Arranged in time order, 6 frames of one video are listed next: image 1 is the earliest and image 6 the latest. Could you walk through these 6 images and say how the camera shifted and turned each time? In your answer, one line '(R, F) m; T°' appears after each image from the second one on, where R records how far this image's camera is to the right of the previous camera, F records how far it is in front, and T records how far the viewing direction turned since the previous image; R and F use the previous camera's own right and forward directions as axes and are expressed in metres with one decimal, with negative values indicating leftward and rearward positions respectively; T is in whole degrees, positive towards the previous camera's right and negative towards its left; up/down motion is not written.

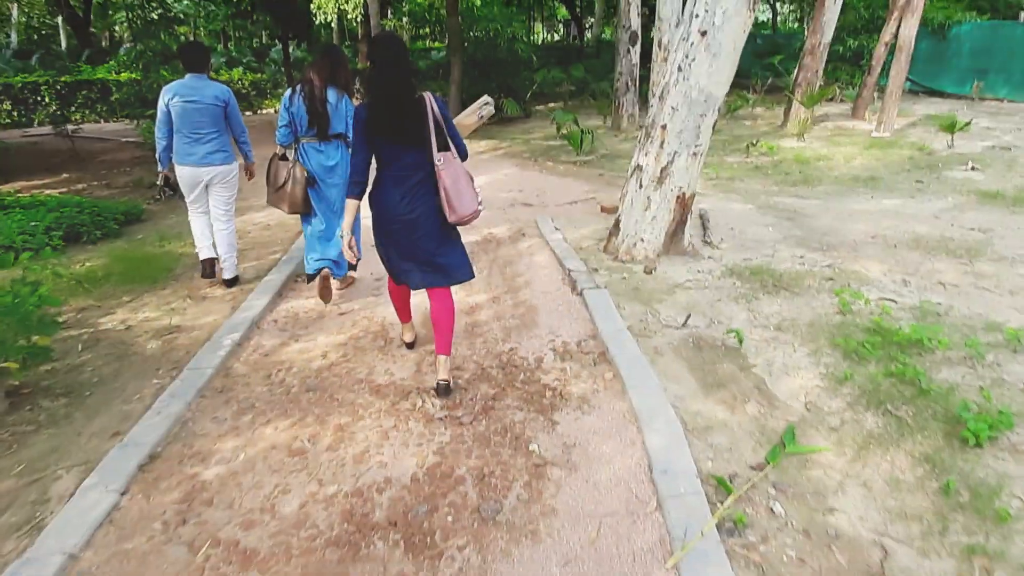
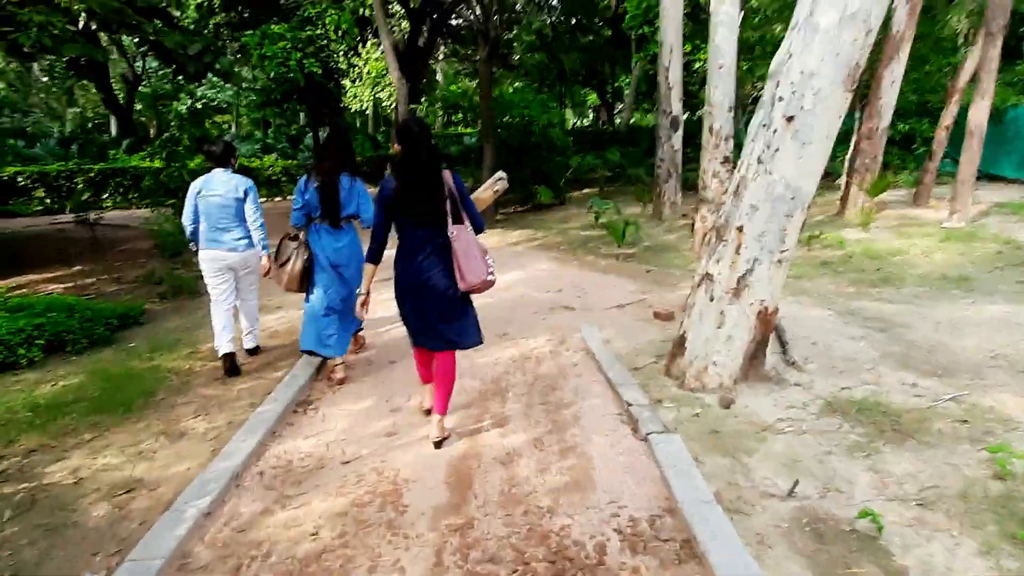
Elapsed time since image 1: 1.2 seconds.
(-0.1, +0.8) m; -2°
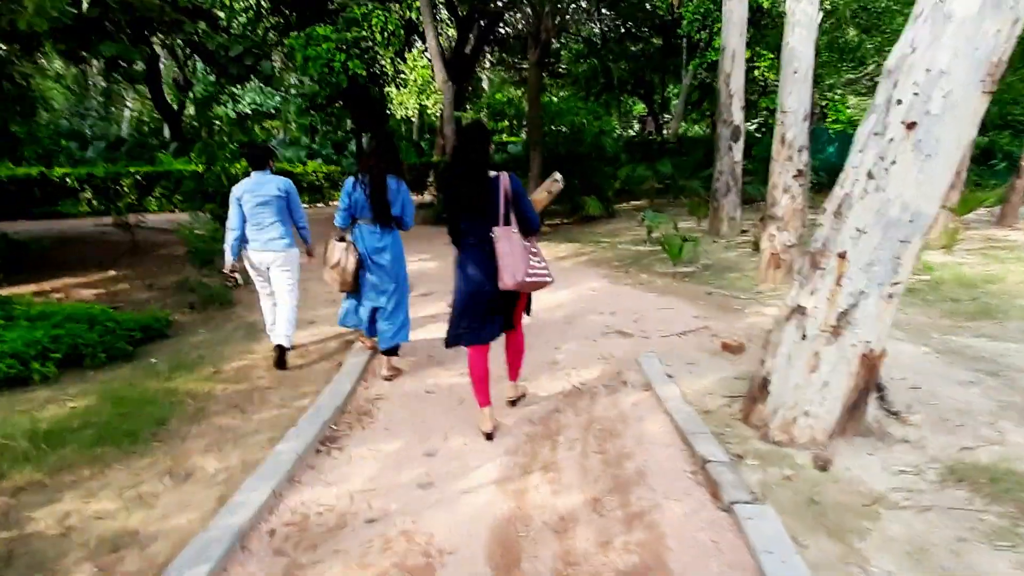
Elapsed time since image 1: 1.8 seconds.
(-0.1, +0.5) m; -3°
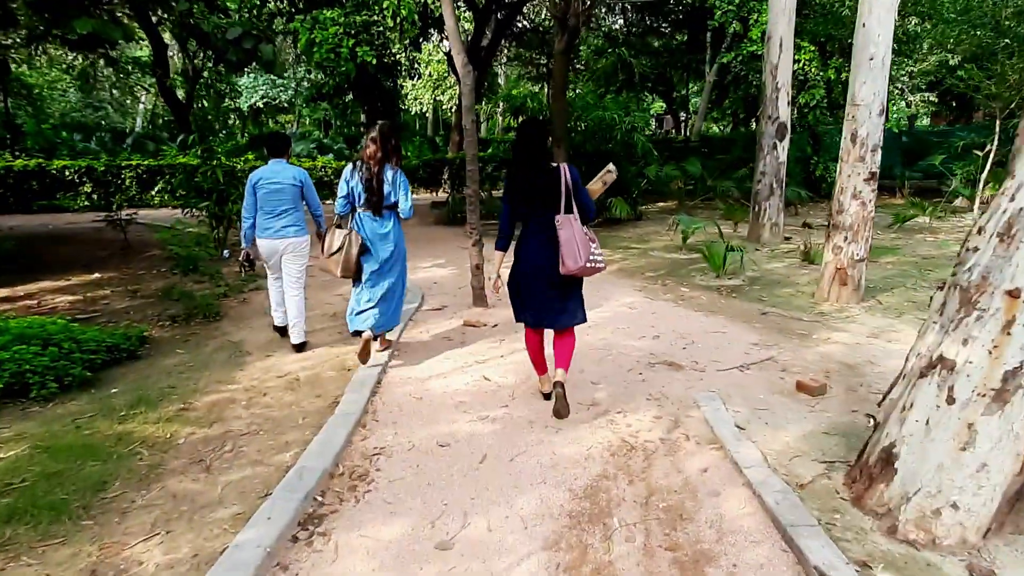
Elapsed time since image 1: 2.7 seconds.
(-0.1, +0.9) m; -1°
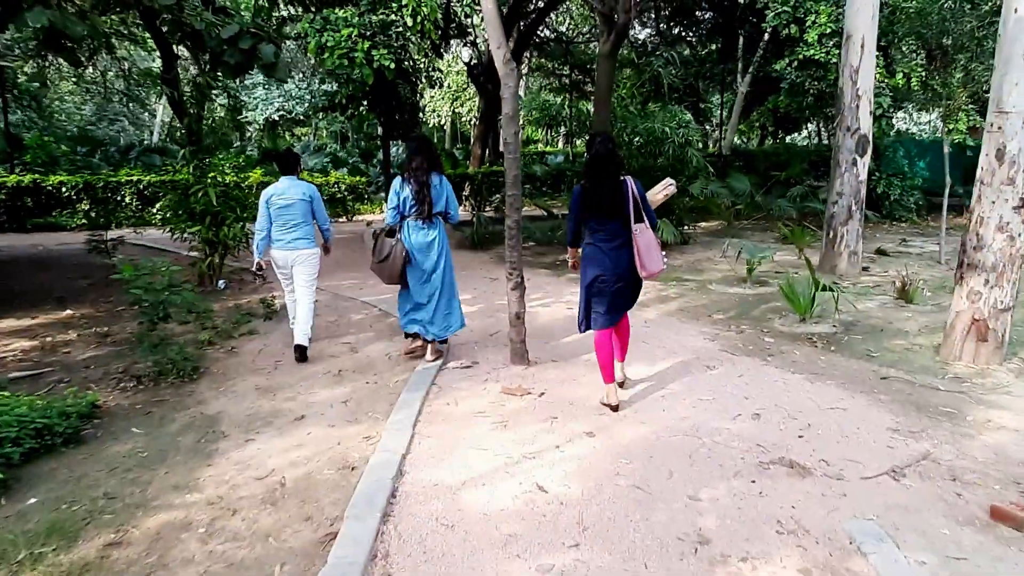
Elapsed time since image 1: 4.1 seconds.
(-0.2, +1.3) m; -1°
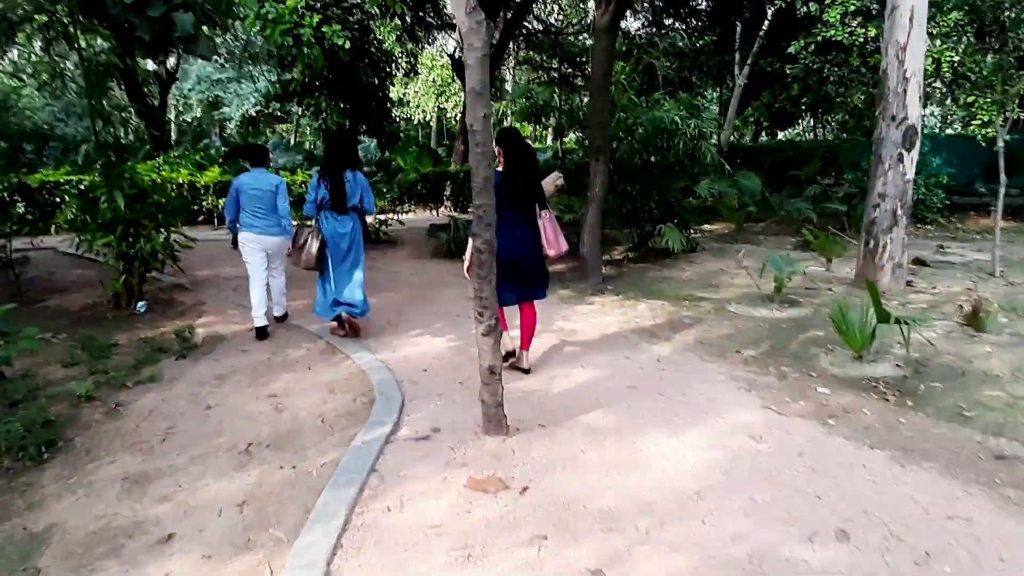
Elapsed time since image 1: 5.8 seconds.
(+0.1, +1.4) m; +1°
